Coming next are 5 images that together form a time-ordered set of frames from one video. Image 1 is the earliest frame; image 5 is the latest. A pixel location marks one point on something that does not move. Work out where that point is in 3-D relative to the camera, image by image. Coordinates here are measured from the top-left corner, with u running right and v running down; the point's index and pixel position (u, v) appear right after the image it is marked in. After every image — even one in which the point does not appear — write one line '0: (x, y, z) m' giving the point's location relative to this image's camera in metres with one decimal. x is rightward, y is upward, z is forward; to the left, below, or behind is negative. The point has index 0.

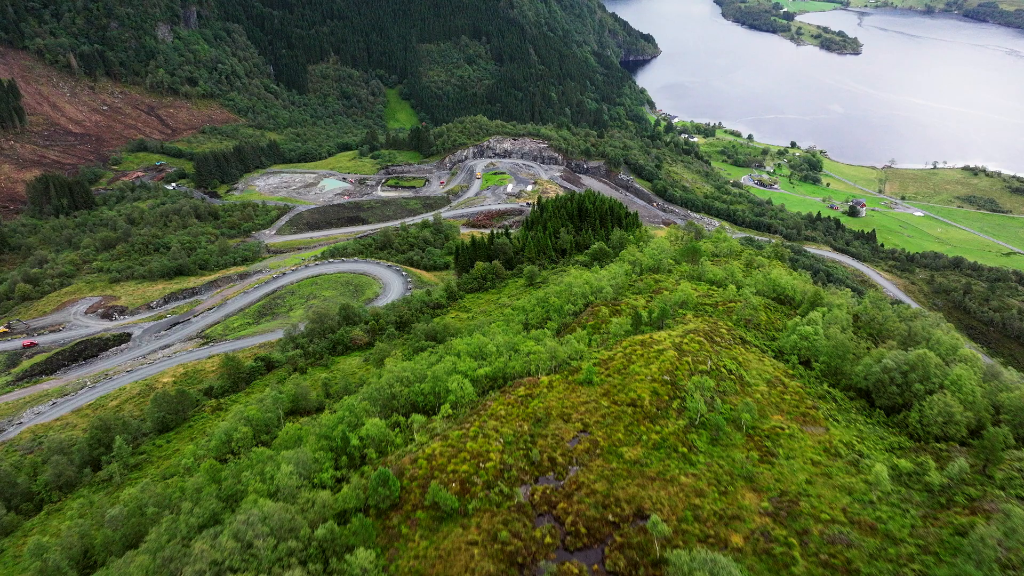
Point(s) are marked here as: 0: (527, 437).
0: (+0.4, -3.7, +19.4) m
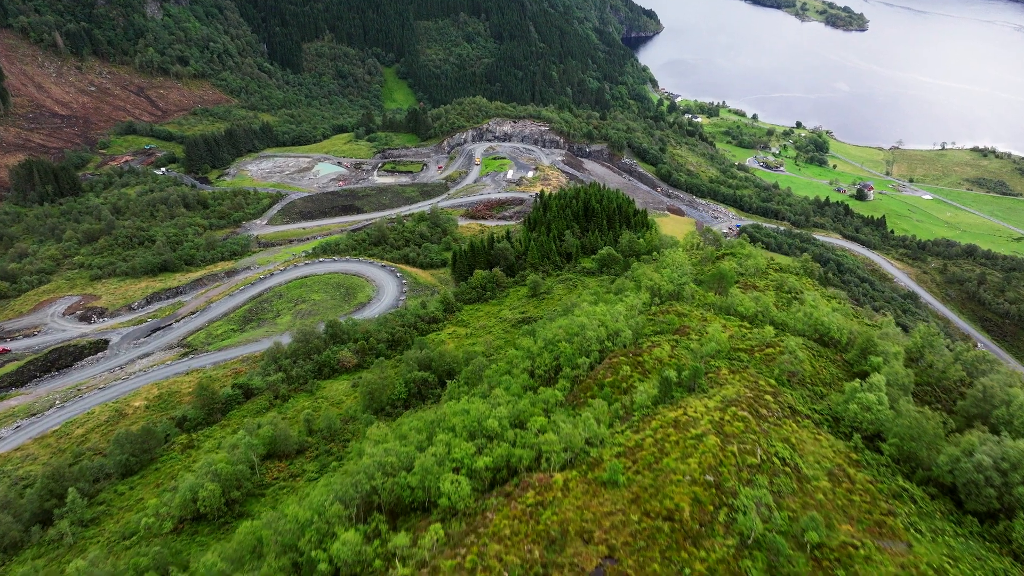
0: (+0.5, -5.6, +15.3) m
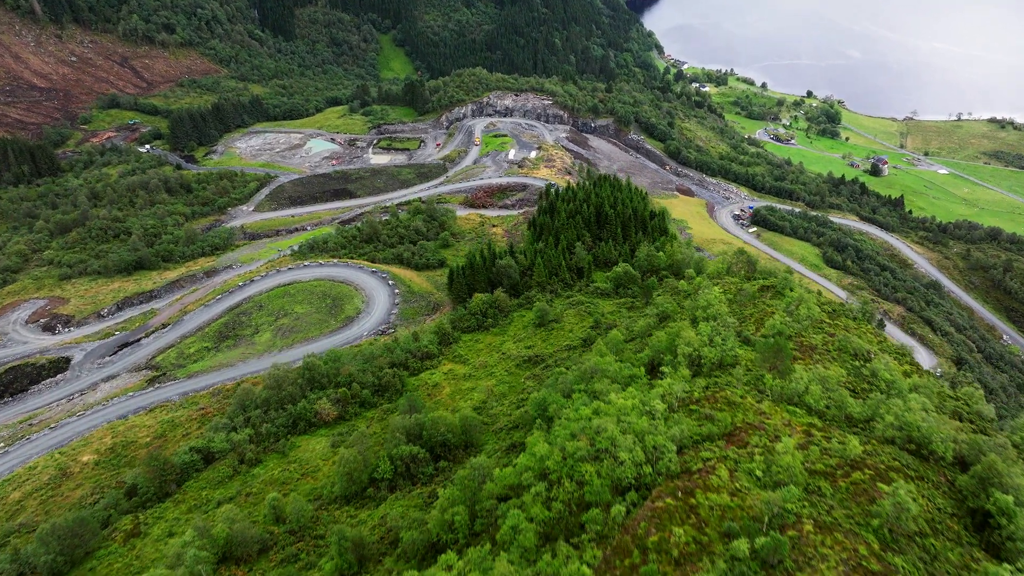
0: (+0.8, -8.9, +9.3) m
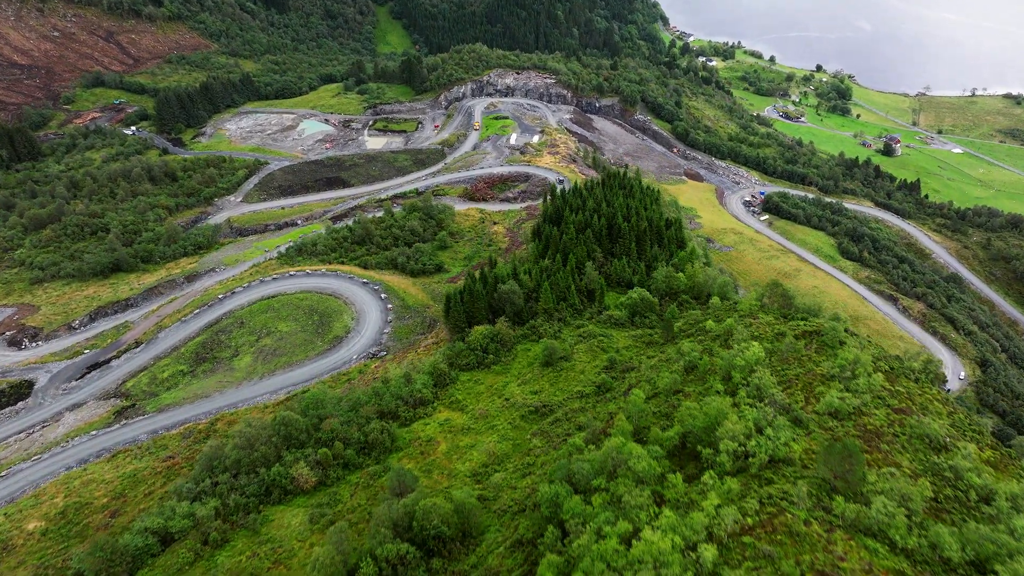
0: (+1.0, -12.1, +4.6) m
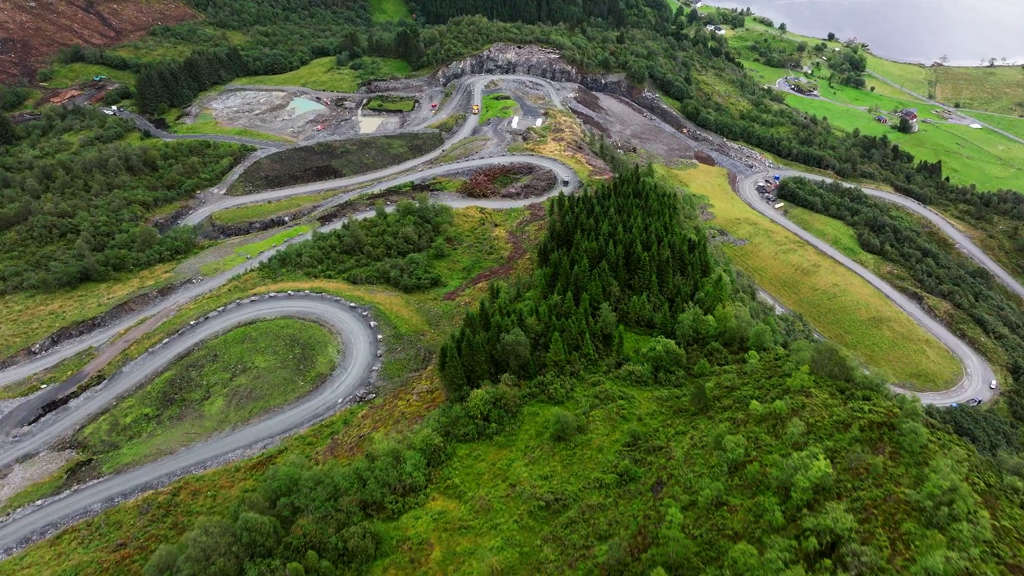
0: (+1.2, -16.5, -0.8) m
